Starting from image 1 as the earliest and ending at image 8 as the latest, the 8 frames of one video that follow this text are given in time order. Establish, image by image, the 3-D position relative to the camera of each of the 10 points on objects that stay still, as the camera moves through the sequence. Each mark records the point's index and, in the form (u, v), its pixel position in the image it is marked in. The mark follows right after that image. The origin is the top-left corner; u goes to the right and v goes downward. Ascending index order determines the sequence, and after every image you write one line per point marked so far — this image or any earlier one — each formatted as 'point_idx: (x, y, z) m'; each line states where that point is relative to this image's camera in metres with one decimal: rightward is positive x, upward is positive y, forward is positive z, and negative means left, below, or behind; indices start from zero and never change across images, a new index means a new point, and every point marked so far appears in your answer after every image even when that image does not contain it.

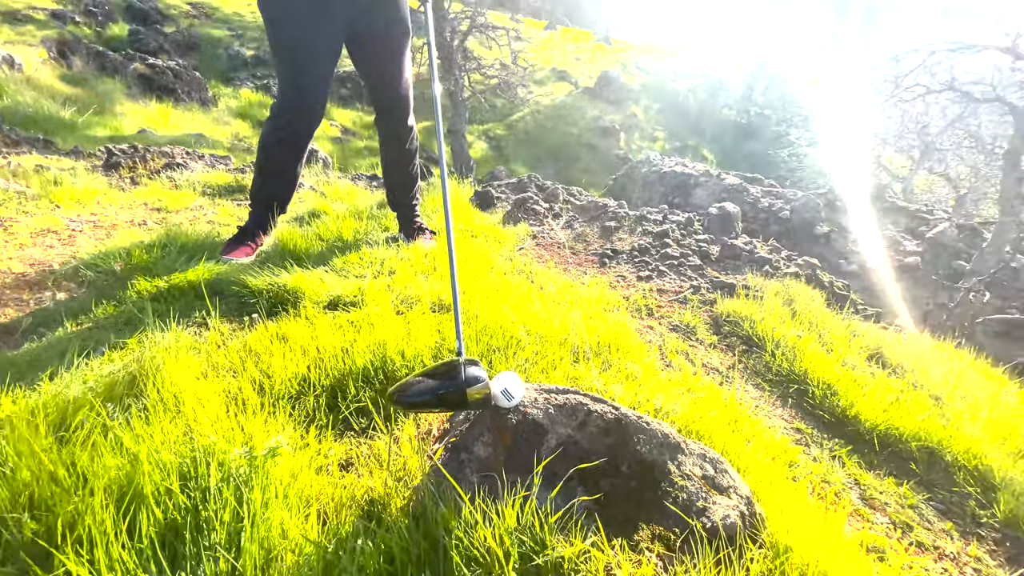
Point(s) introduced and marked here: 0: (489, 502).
0: (0.0, -0.4, +1.0) m
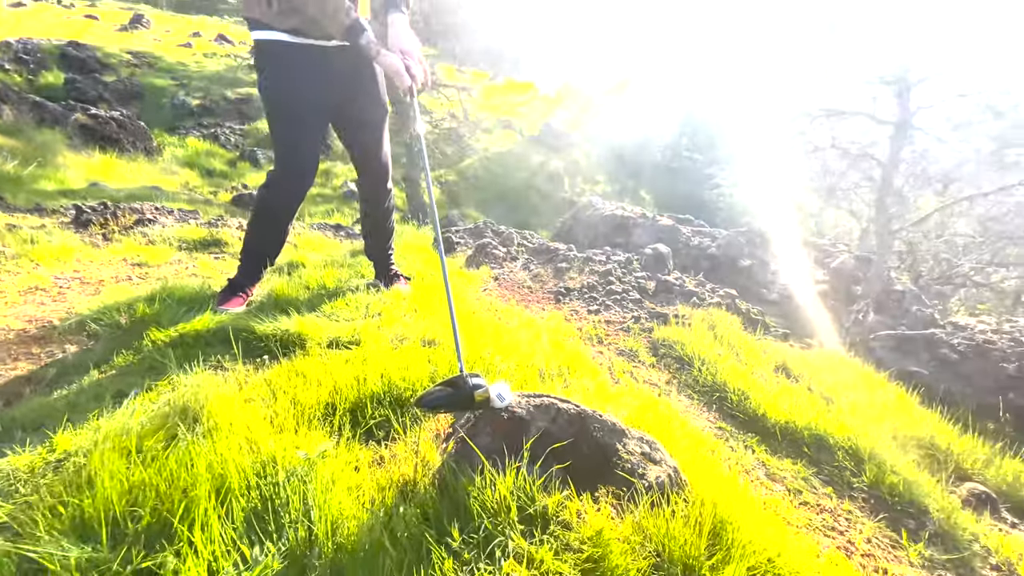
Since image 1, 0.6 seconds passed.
0: (0.0, -0.5, +1.4) m
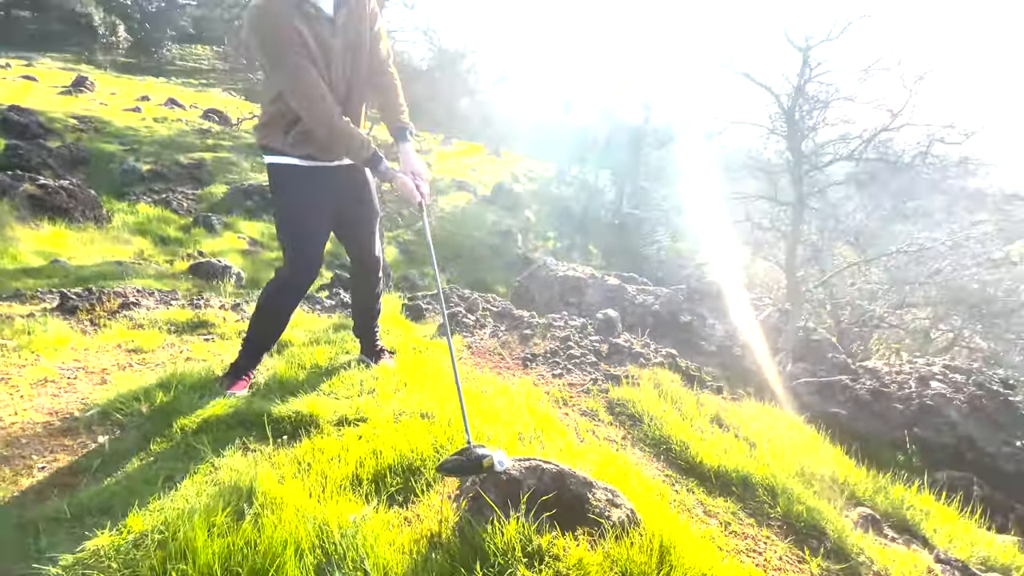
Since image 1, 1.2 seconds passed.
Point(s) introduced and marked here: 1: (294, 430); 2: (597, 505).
0: (0.0, -0.9, +1.8) m
1: (-1.2, -0.8, +2.7) m
2: (+0.4, -0.9, +2.0) m
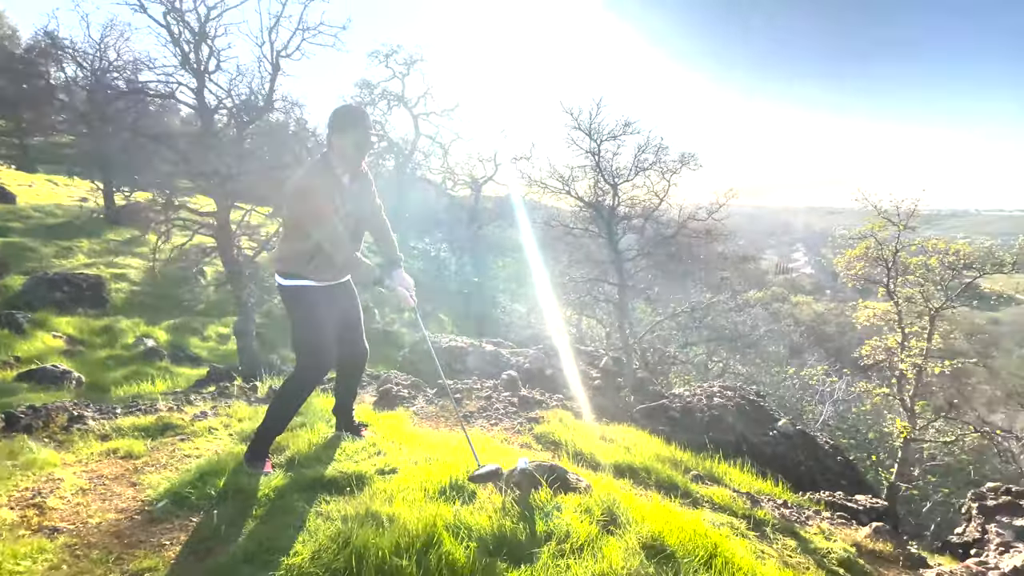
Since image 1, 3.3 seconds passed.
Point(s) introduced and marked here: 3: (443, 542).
0: (+0.1, -1.4, +3.3) m
1: (-1.3, -1.5, +3.6) m
2: (+0.5, -1.5, +3.6) m
3: (-0.4, -1.5, +2.7) m
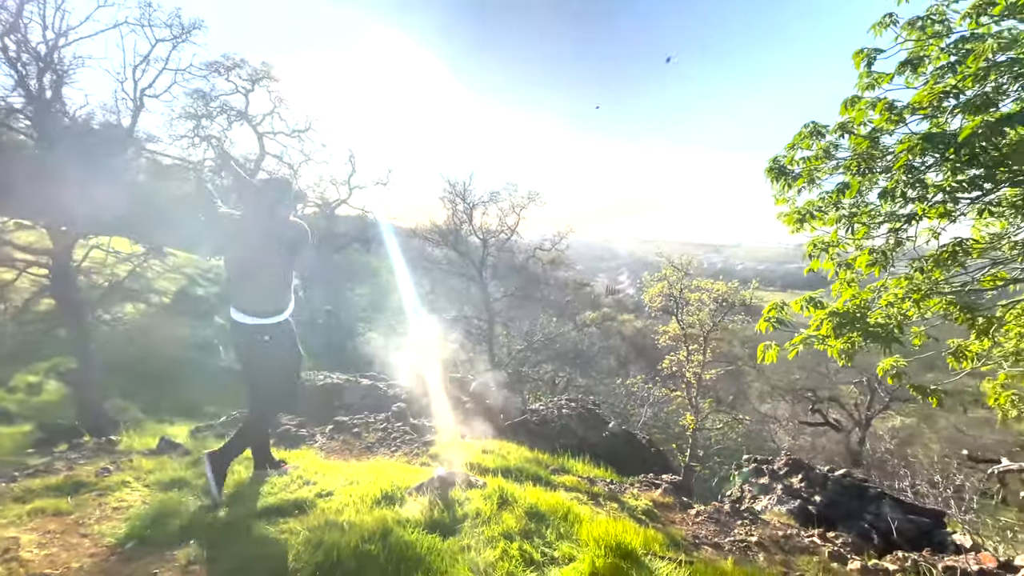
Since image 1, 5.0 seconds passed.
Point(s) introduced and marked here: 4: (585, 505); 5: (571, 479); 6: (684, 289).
0: (-0.6, -2.0, +4.6) m
1: (-2.1, -2.1, +4.5) m
2: (-0.4, -2.0, +4.9) m
3: (-1.0, -2.0, +3.9) m
4: (+0.8, -2.4, +5.1) m
5: (+0.8, -2.5, +6.3) m
6: (+4.8, 0.0, +13.1) m
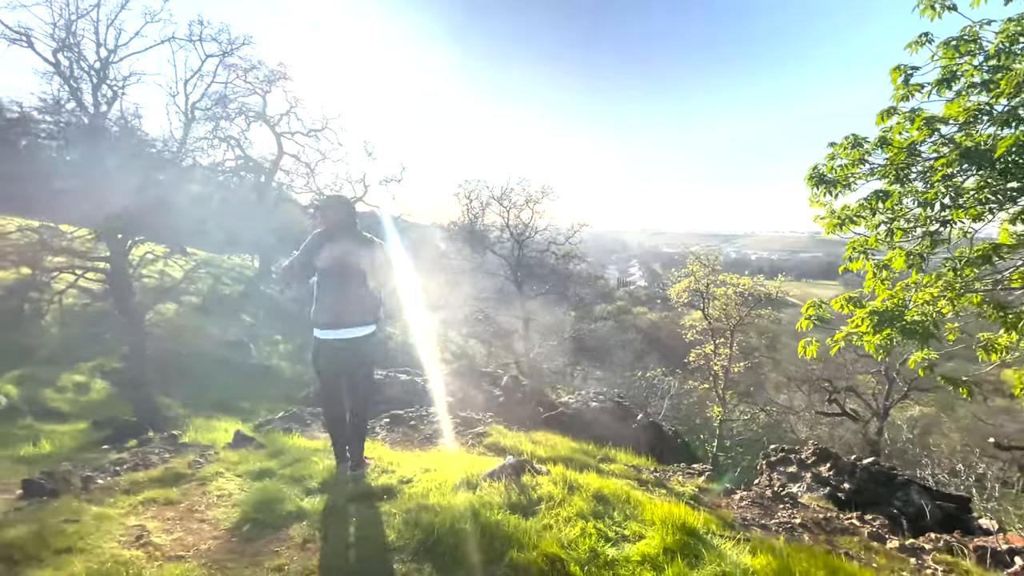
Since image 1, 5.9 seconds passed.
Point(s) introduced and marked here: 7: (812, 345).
0: (+0.1, -2.0, +5.0) m
1: (-1.4, -2.2, +5.0) m
2: (+0.3, -2.1, +5.4) m
3: (-0.3, -2.1, +4.4) m
4: (+1.5, -2.4, +5.6) m
5: (+1.5, -2.6, +6.8) m
6: (+5.6, +0.1, +13.4) m
7: (+4.0, -0.8, +6.3) m
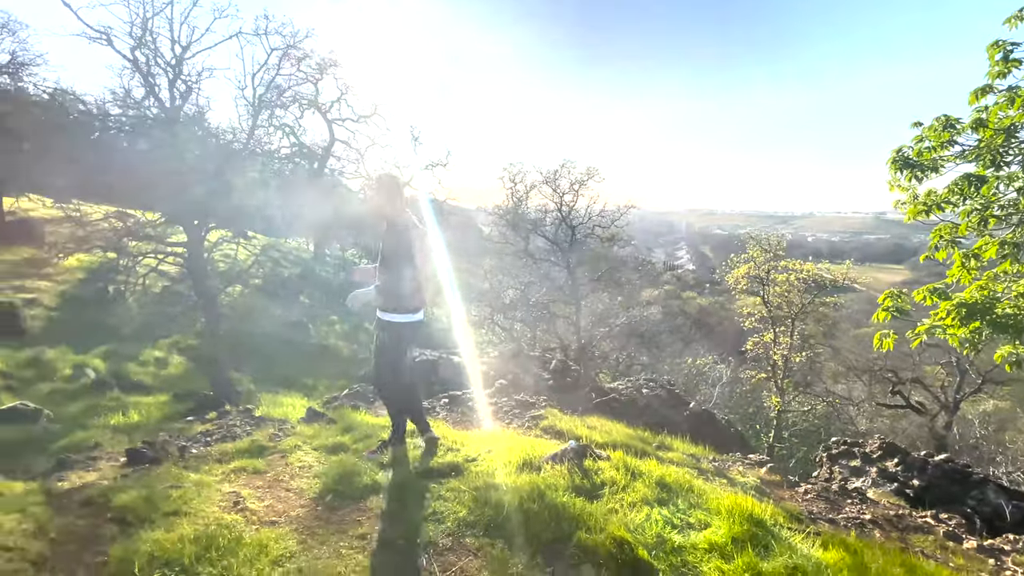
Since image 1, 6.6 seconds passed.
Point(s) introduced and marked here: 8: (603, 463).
0: (+0.7, -1.9, +5.1) m
1: (-0.7, -2.0, +5.2) m
2: (+1.0, -1.9, +5.5) m
3: (+0.3, -2.0, +4.5) m
4: (+2.2, -2.2, +5.5) m
5: (+2.3, -2.4, +6.8) m
6: (+7.1, +0.5, +12.9) m
7: (+4.8, -0.6, +6.0) m
8: (+1.0, -1.9, +5.2) m
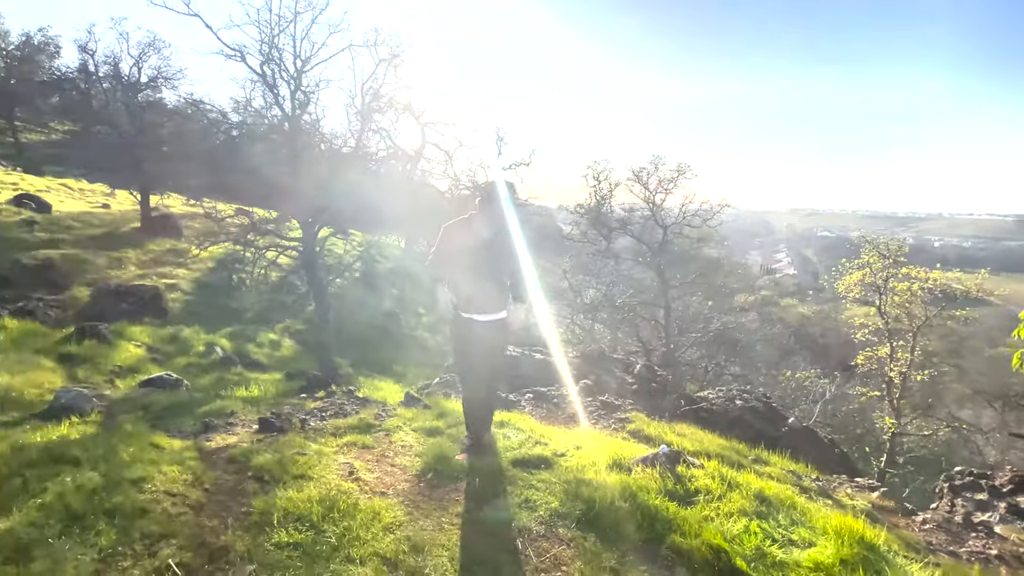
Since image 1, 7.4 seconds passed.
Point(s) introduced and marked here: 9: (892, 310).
0: (+1.7, -1.9, +5.1) m
1: (+0.3, -2.0, +5.4) m
2: (+2.0, -2.0, +5.4) m
3: (+1.2, -2.0, +4.5) m
4: (+3.2, -2.3, +5.2) m
5: (+3.5, -2.5, +6.4) m
6: (+9.3, +0.3, +11.7) m
7: (+5.9, -0.8, +5.3) m
8: (+2.0, -2.0, +5.1) m
9: (+9.4, -0.5, +11.8) m
